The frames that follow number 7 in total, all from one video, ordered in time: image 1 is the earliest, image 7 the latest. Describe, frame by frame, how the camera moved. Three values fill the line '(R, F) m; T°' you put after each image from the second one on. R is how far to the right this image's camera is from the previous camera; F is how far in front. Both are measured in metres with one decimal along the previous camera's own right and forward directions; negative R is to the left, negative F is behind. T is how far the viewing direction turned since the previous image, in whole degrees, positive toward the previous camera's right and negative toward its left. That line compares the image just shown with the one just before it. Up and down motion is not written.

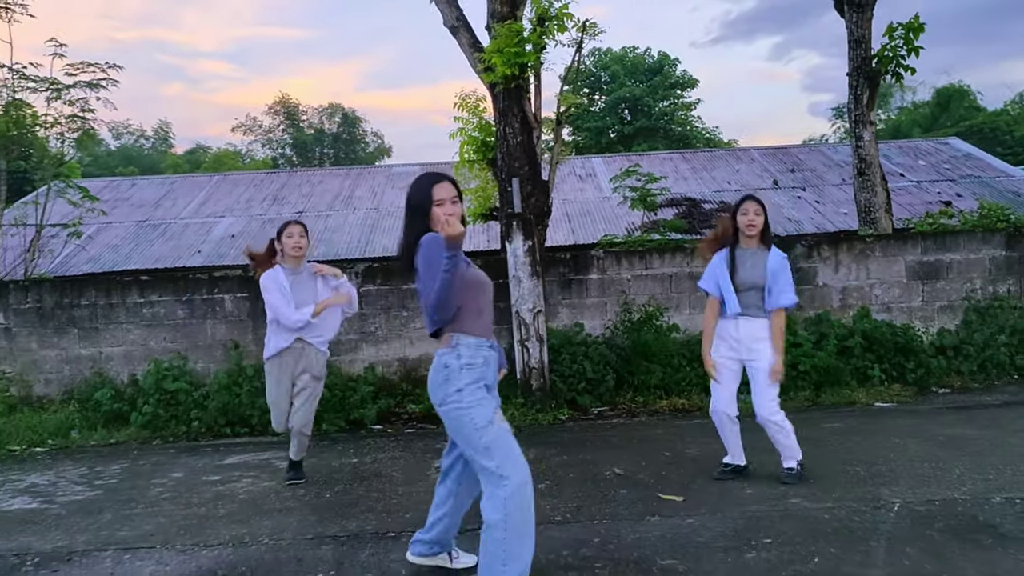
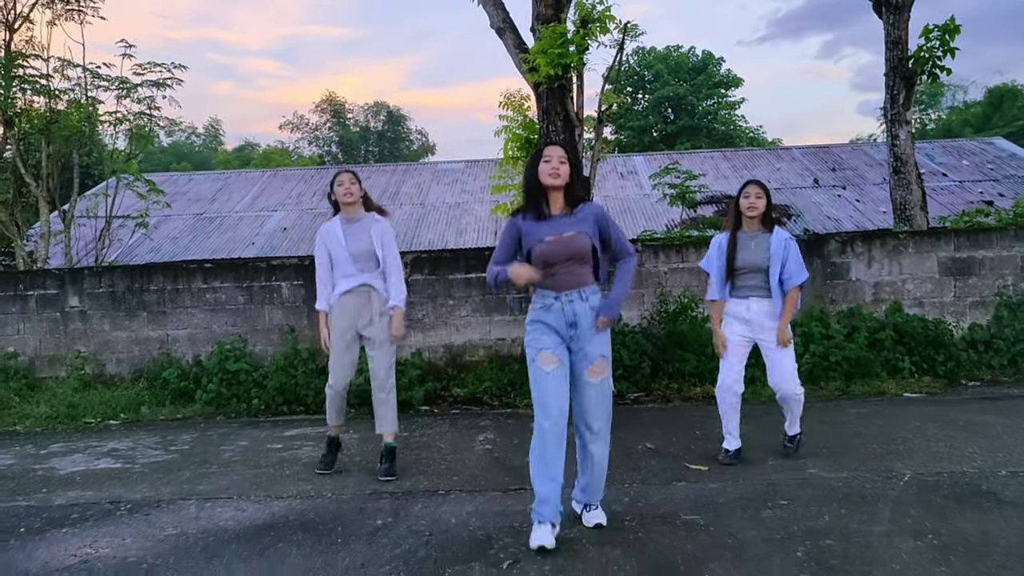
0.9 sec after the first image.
(0.0, -0.3) m; -3°
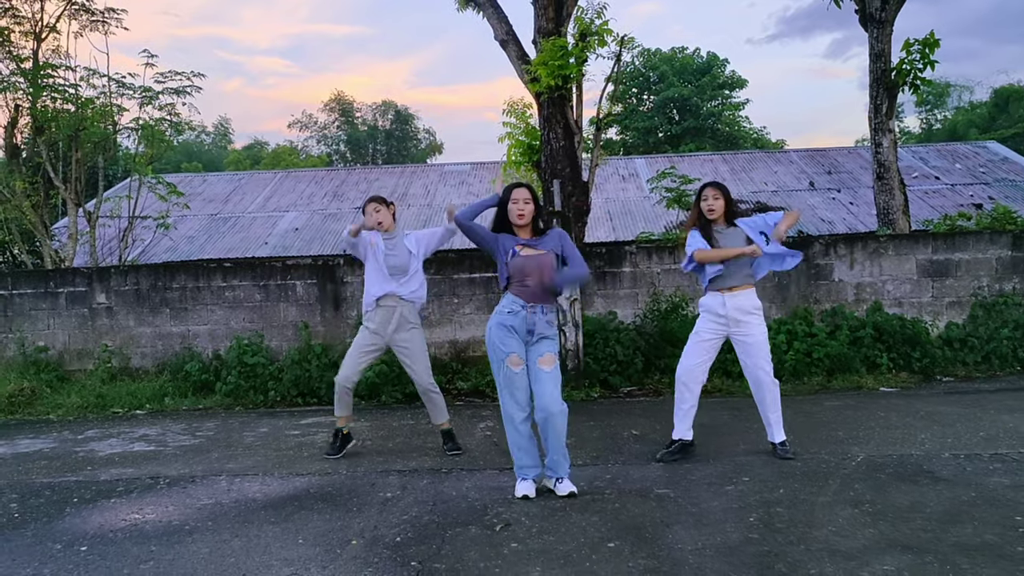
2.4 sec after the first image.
(0.0, -0.4) m; 0°
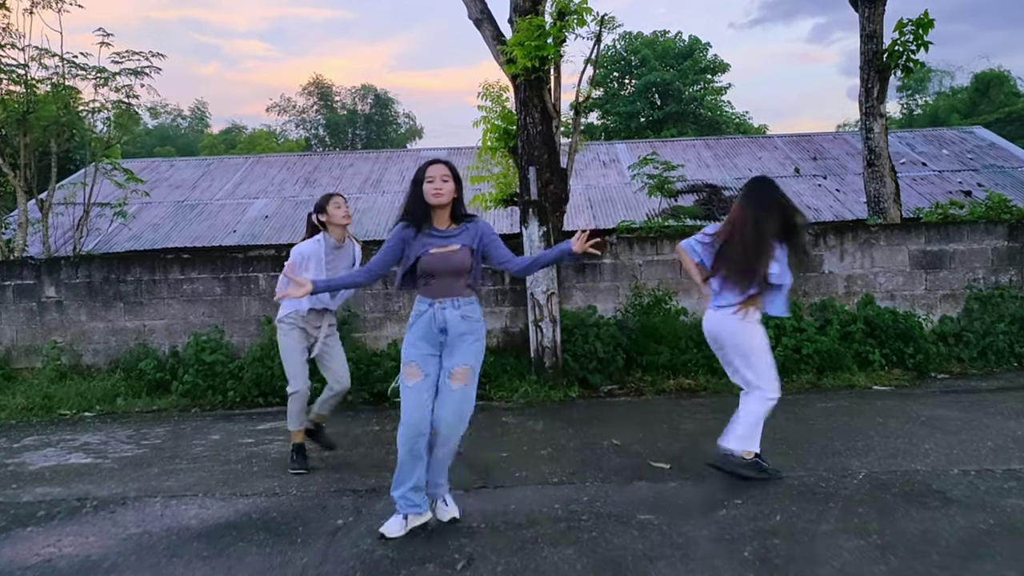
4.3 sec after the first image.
(+0.1, +0.4) m; +1°
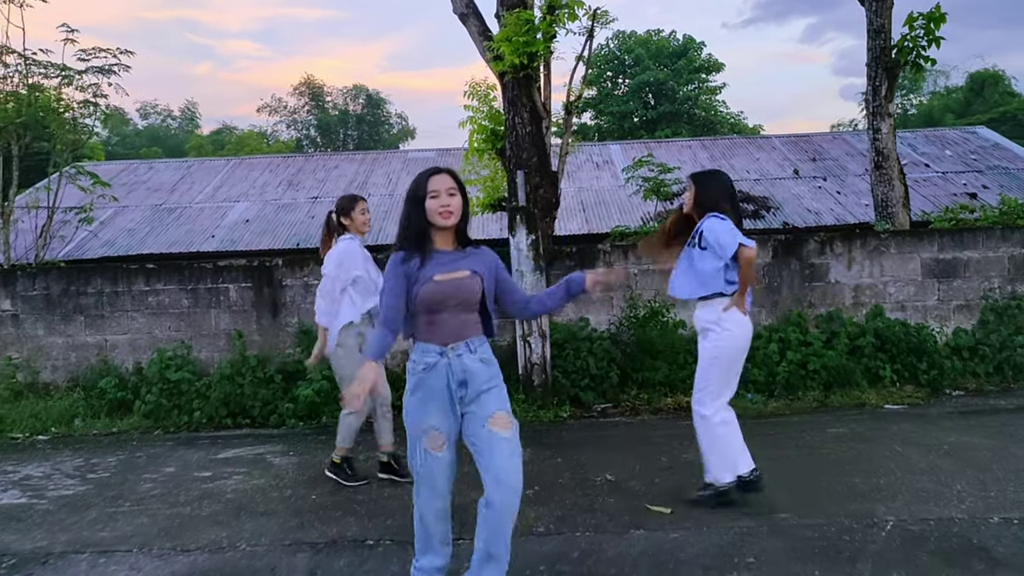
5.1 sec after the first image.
(0.0, +0.4) m; 0°
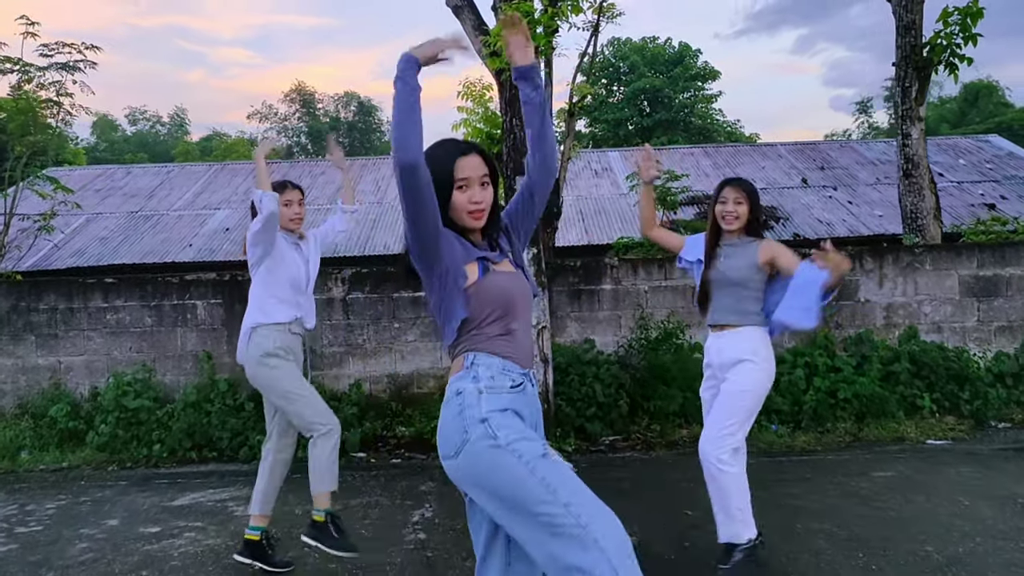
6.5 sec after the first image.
(0.0, +0.6) m; +1°
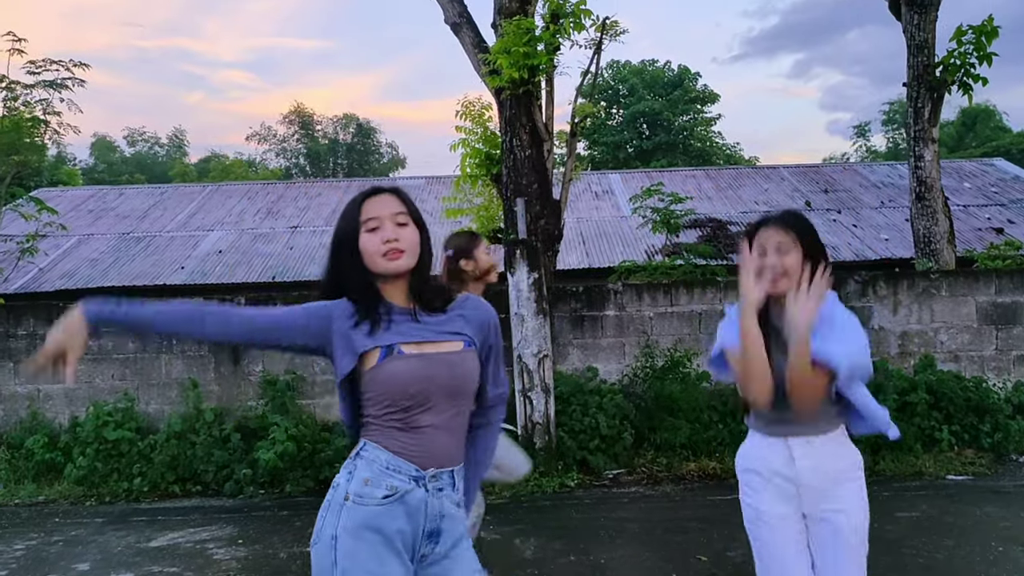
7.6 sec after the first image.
(0.0, +0.2) m; 0°
